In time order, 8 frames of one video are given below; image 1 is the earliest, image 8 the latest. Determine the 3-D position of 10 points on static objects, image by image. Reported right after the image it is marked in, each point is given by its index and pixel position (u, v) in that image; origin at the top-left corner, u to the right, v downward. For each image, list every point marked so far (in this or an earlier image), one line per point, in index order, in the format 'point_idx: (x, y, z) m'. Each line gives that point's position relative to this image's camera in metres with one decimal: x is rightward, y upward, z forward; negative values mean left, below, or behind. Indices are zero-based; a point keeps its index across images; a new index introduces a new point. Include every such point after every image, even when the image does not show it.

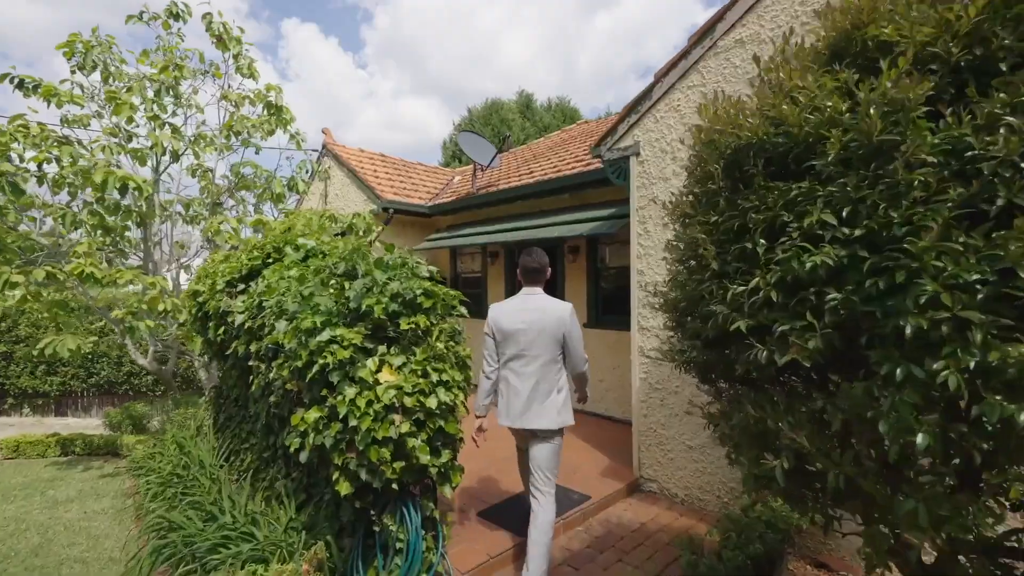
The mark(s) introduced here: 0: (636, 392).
0: (+1.0, -0.9, +3.9) m
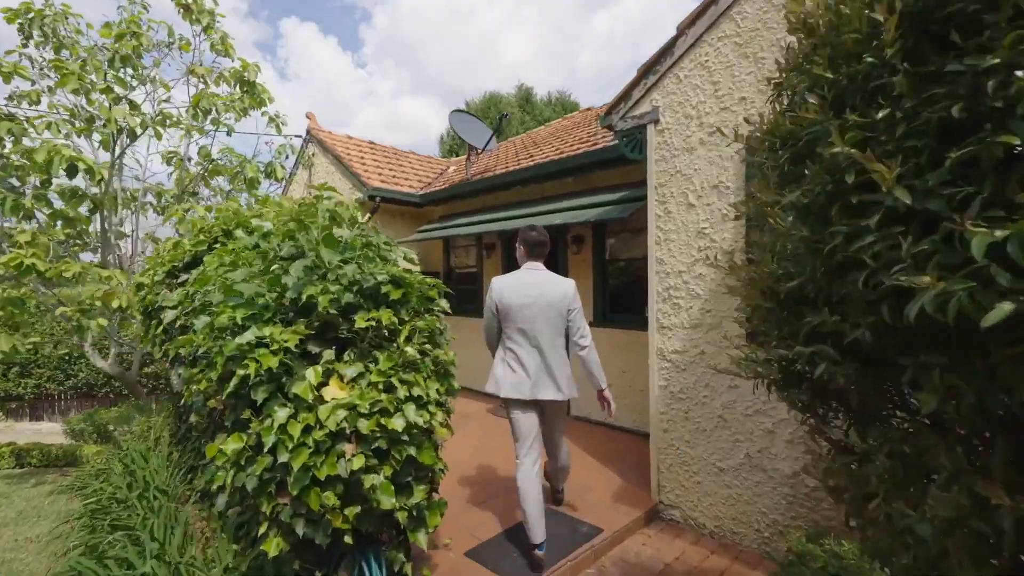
0: (+1.0, -0.8, +3.3) m
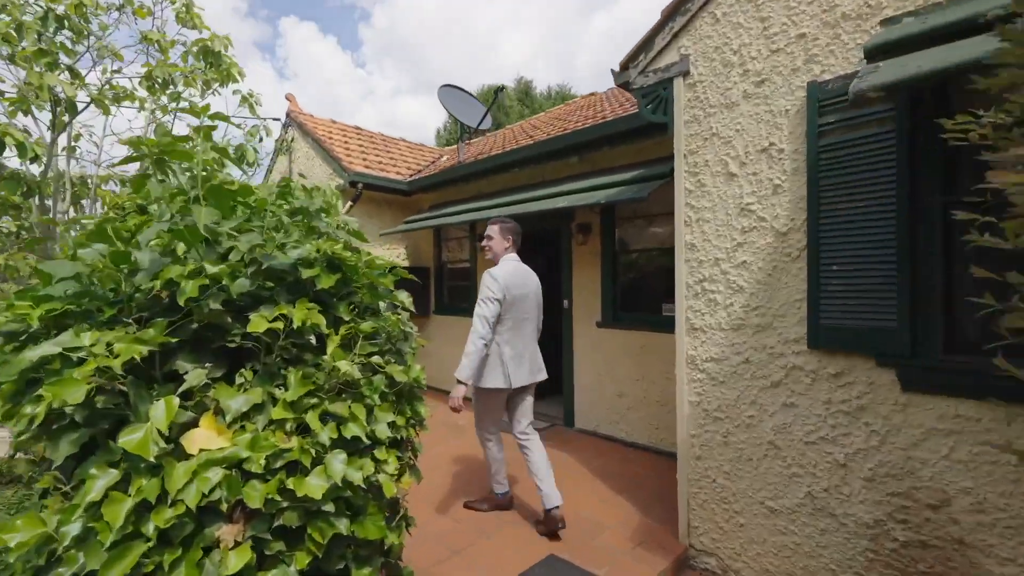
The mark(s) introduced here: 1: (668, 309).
0: (+1.0, -0.8, +2.7) m
1: (+1.4, -0.2, +4.2) m
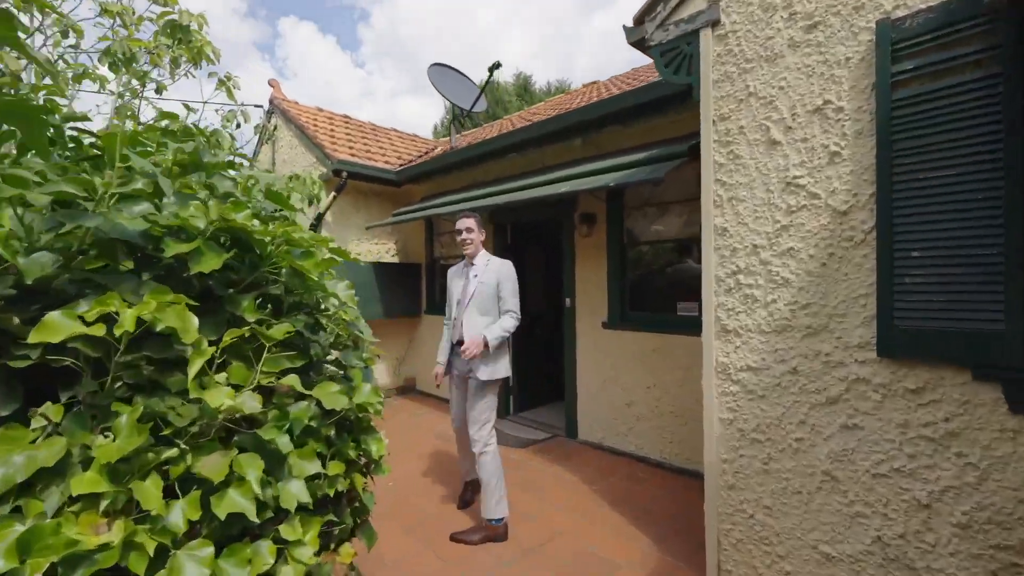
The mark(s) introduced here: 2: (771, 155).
0: (+0.9, -0.7, +2.2) m
1: (+1.3, -0.2, +3.7) m
2: (+1.1, +0.6, +2.1) m
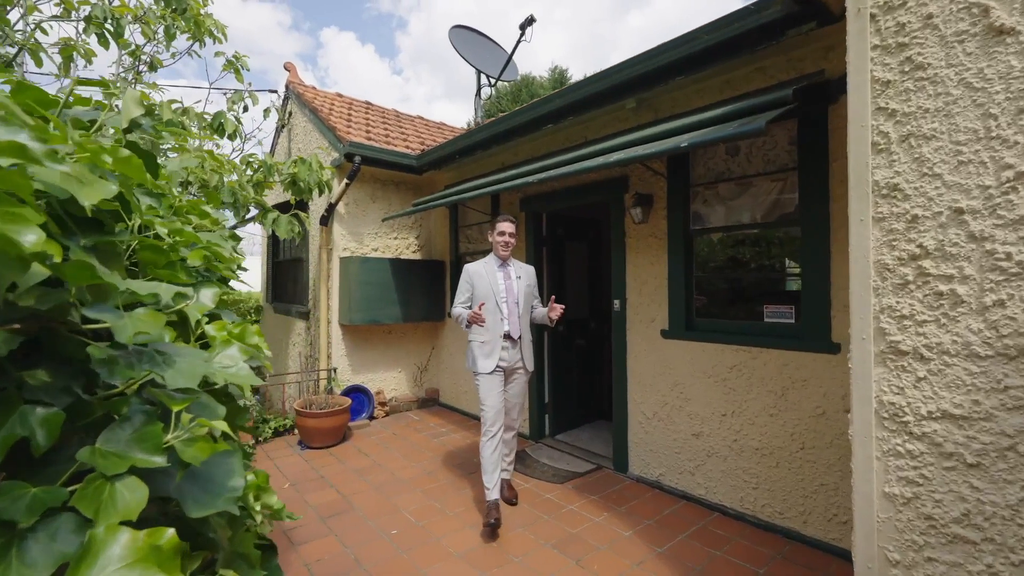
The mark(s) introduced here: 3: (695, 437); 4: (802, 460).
0: (+1.0, -0.7, +1.4) m
1: (+1.6, -0.2, +2.9) m
2: (+1.2, +0.6, +1.2) m
3: (+1.2, -1.0, +3.1) m
4: (+1.6, -1.0, +2.6) m
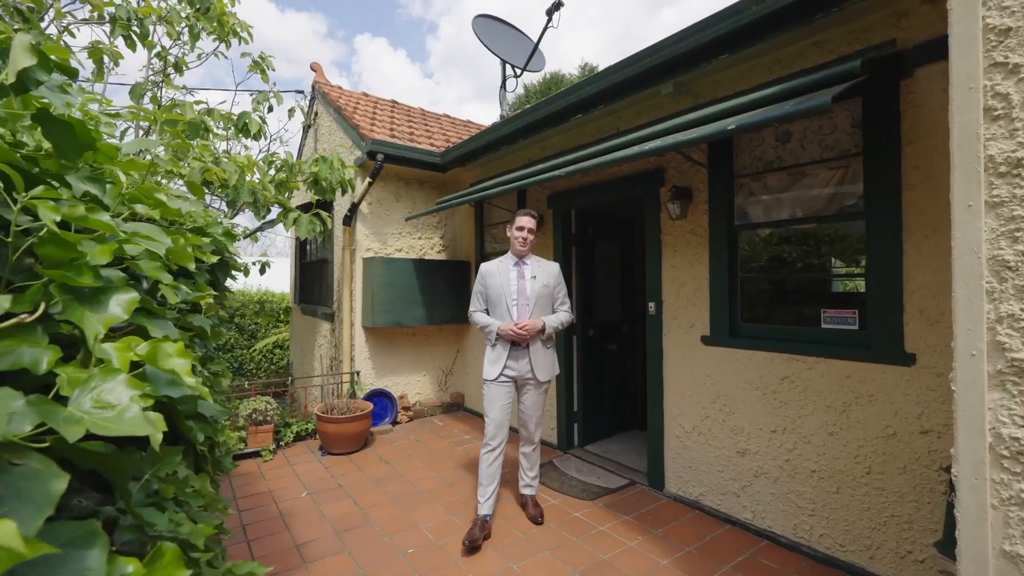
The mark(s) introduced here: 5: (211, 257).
0: (+1.1, -0.7, +1.1) m
1: (+1.7, -0.2, +2.5) m
2: (+1.3, +0.6, +0.9) m
3: (+1.4, -1.0, +2.8) m
4: (+1.7, -1.0, +2.3) m
5: (-0.9, +0.1, +1.3) m
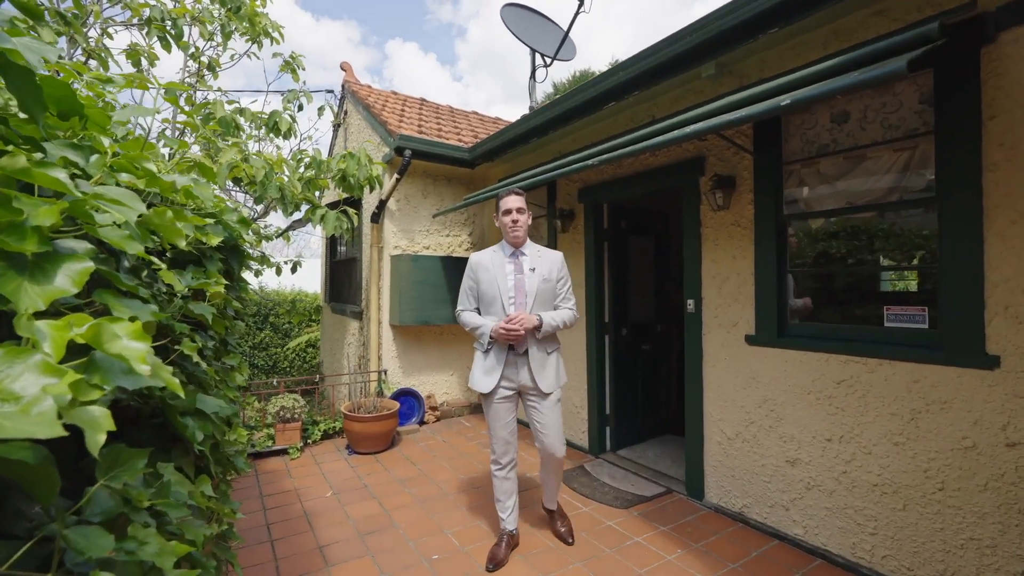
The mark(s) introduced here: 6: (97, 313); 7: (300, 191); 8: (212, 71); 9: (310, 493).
0: (+1.1, -0.7, +0.9) m
1: (+1.9, -0.1, +2.3) m
2: (+1.3, +0.6, +0.7) m
3: (+1.5, -1.0, +2.6) m
4: (+1.9, -0.9, +2.1) m
5: (-0.8, +0.1, +1.3) m
6: (-0.6, 0.0, +0.6) m
7: (-1.9, +0.8, +4.1) m
8: (-3.0, +2.2, +4.7) m
9: (-1.4, -1.4, +3.3) m
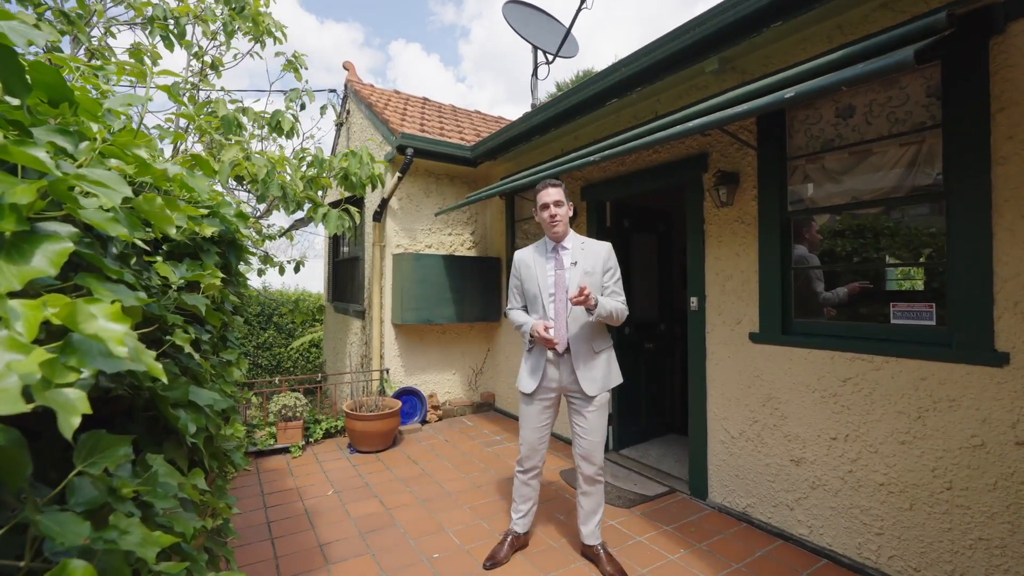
0: (+1.1, -0.7, +0.8) m
1: (+1.9, -0.1, +2.3) m
2: (+1.3, +0.6, +0.7) m
3: (+1.5, -1.0, +2.6) m
4: (+1.9, -0.9, +2.0) m
5: (-0.8, +0.2, +1.2) m
6: (-0.6, 0.0, +0.6) m
7: (-1.8, +0.9, +4.1) m
8: (-3.0, +2.2, +4.7) m
9: (-1.4, -1.4, +3.3) m
